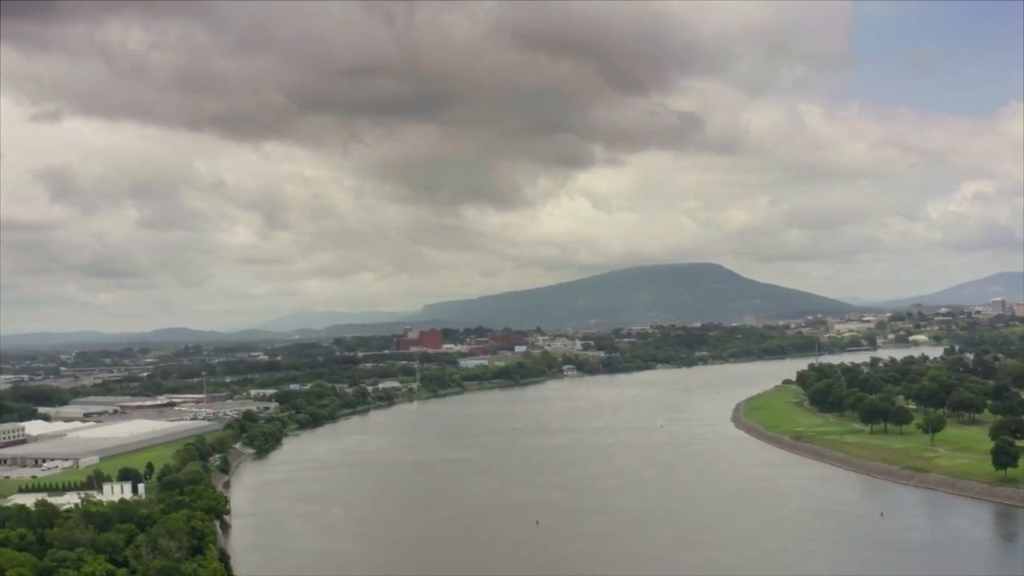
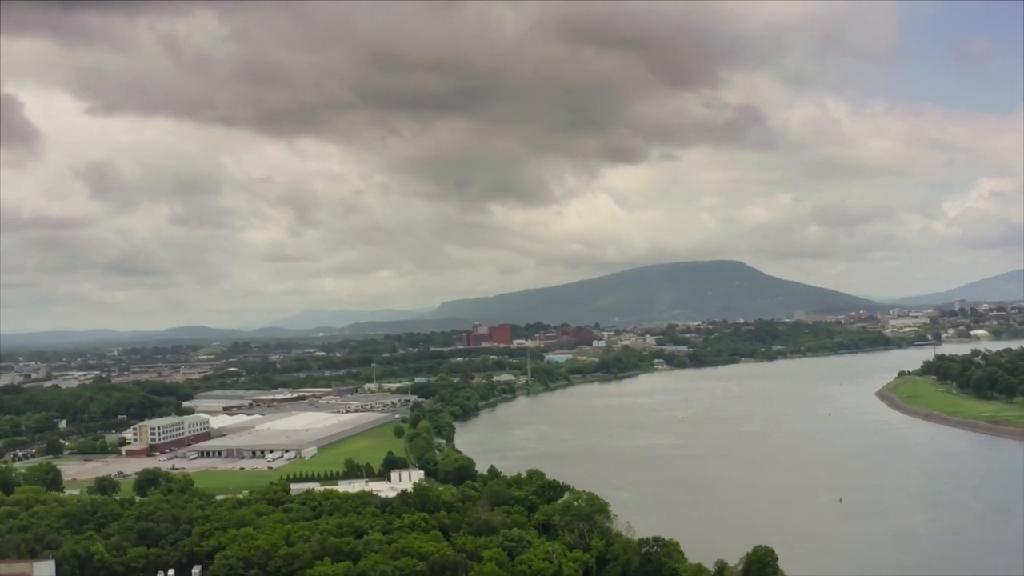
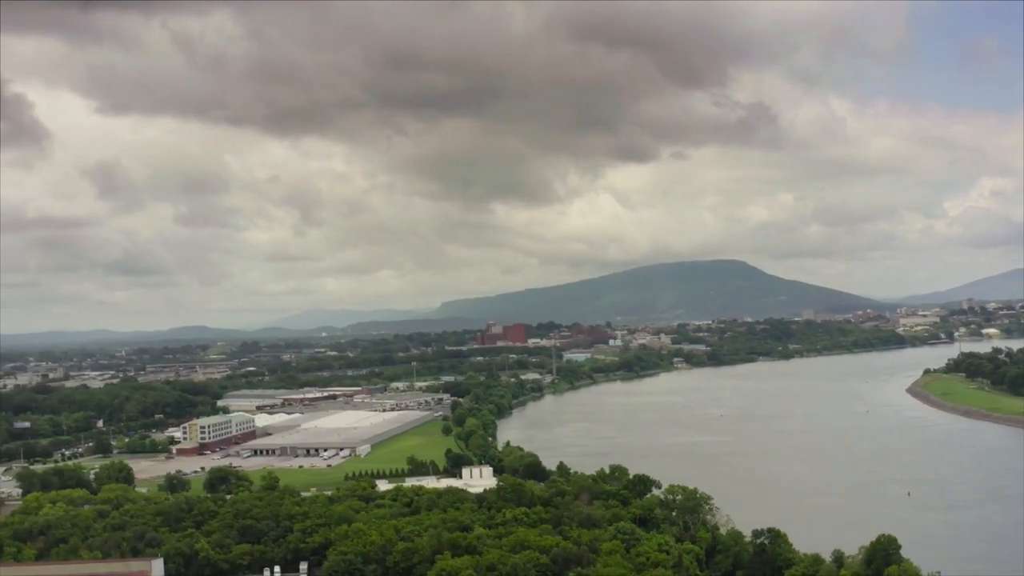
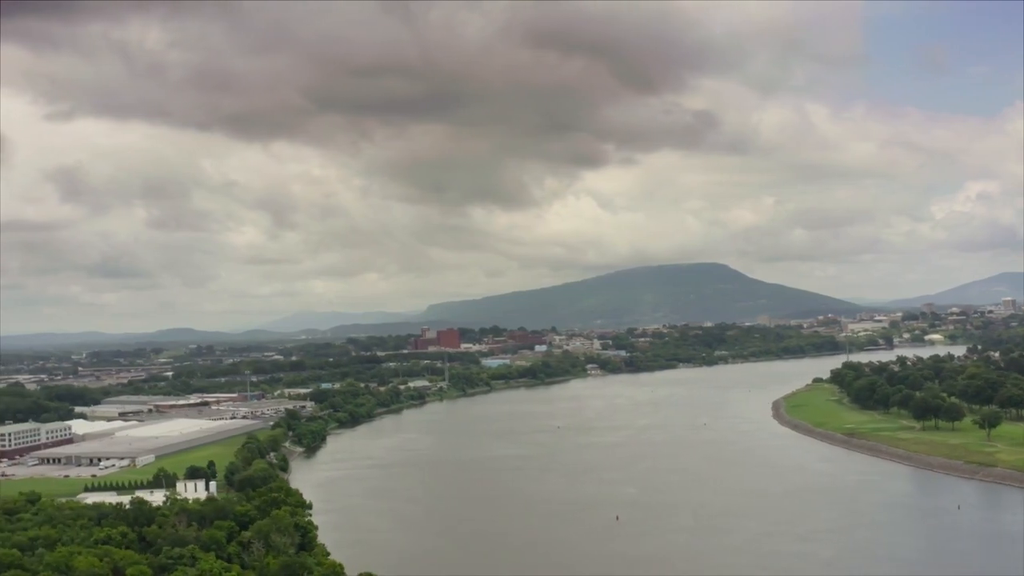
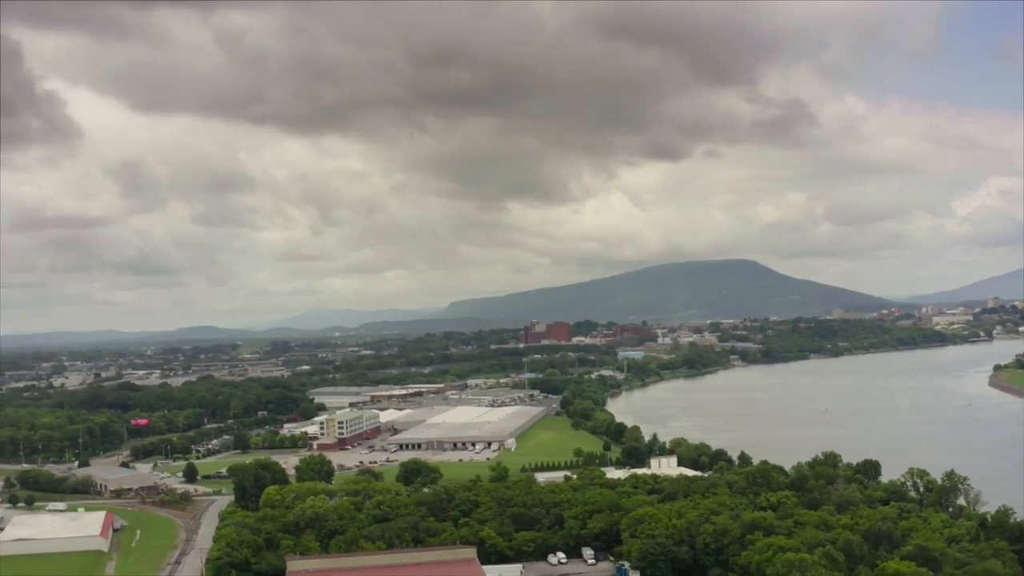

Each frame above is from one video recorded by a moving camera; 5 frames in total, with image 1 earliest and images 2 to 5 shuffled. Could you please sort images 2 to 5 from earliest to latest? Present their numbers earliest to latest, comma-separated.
4, 2, 3, 5
